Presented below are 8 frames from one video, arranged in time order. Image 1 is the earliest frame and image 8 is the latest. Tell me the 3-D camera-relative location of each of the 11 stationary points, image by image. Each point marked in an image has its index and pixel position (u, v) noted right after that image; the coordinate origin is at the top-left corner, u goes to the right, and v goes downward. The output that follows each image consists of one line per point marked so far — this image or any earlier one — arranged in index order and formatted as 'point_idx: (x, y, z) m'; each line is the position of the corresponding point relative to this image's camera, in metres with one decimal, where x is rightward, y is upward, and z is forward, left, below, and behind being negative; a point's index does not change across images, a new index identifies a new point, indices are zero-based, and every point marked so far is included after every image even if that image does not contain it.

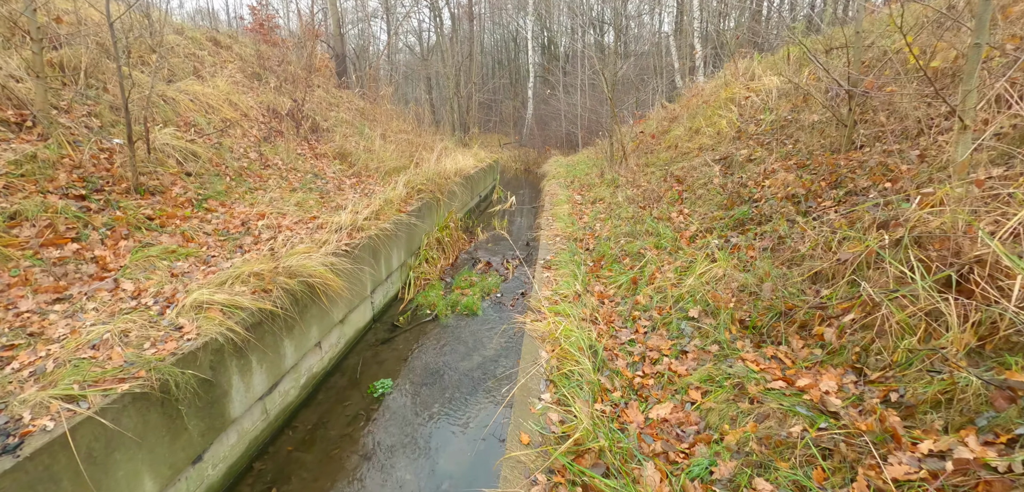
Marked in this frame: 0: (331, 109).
0: (-5.1, +3.8, +13.3) m
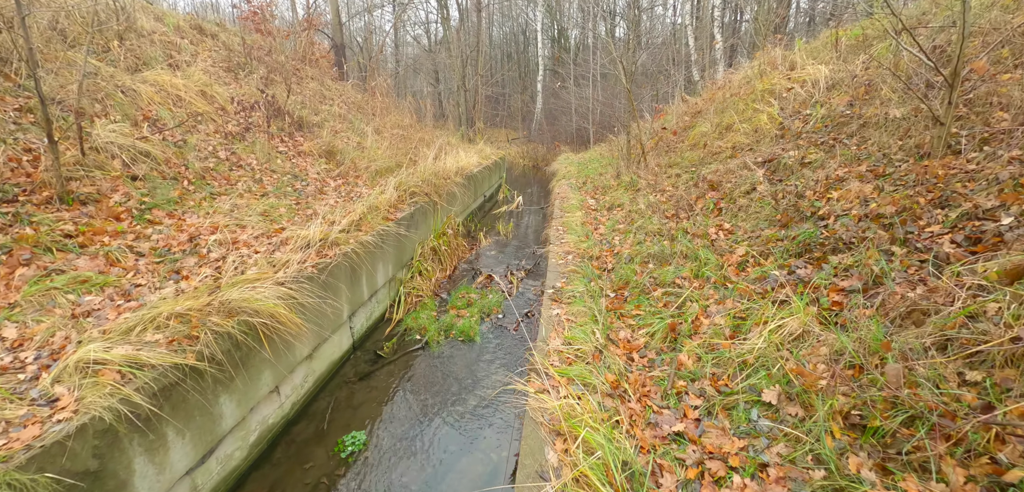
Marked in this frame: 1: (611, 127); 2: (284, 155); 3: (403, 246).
0: (-4.9, +3.7, +12.3) m
1: (+4.0, +4.7, +18.8) m
2: (-4.0, +1.6, +8.4) m
3: (-1.6, 0.0, +7.1) m
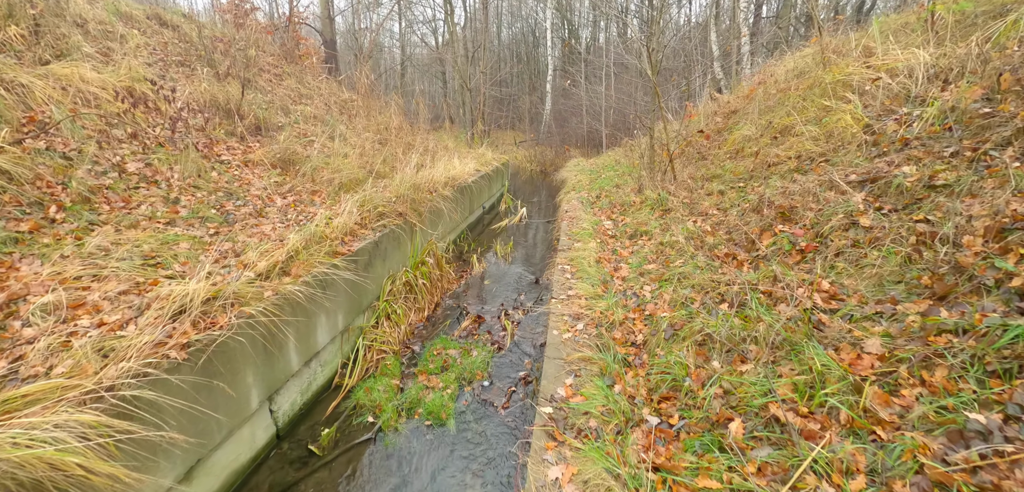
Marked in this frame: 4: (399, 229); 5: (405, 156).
0: (-4.8, +3.2, +10.7) m
1: (+4.1, +4.2, +17.0) m
2: (-4.1, +1.1, +6.7) m
3: (-1.7, -0.5, +5.4) m
4: (-1.5, +0.2, +6.4) m
5: (-2.1, +1.8, +9.5) m
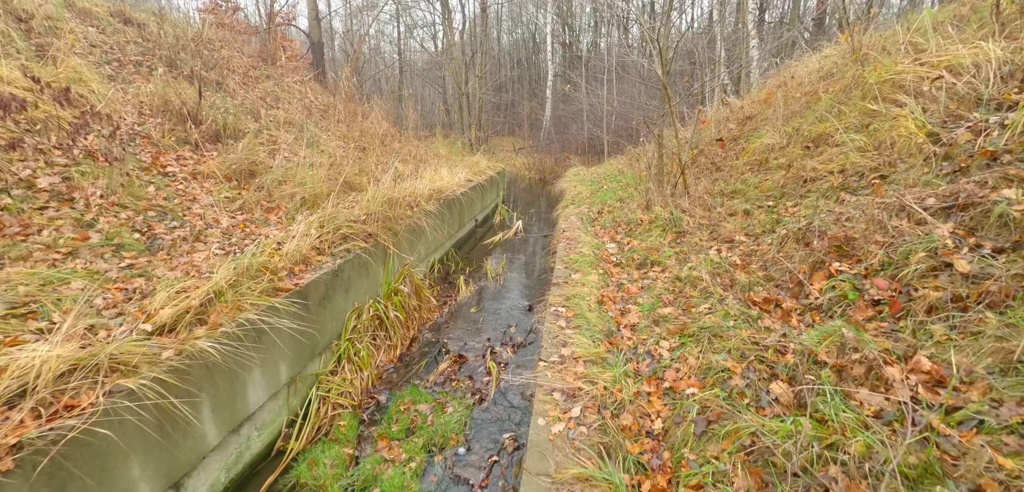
0: (-5.0, +2.9, +9.8) m
1: (+4.0, +3.7, +16.1) m
2: (-4.2, +0.8, +5.8) m
3: (-1.9, -0.8, +4.4) m
4: (-1.7, -0.1, +5.4) m
5: (-2.3, +1.4, +8.5) m
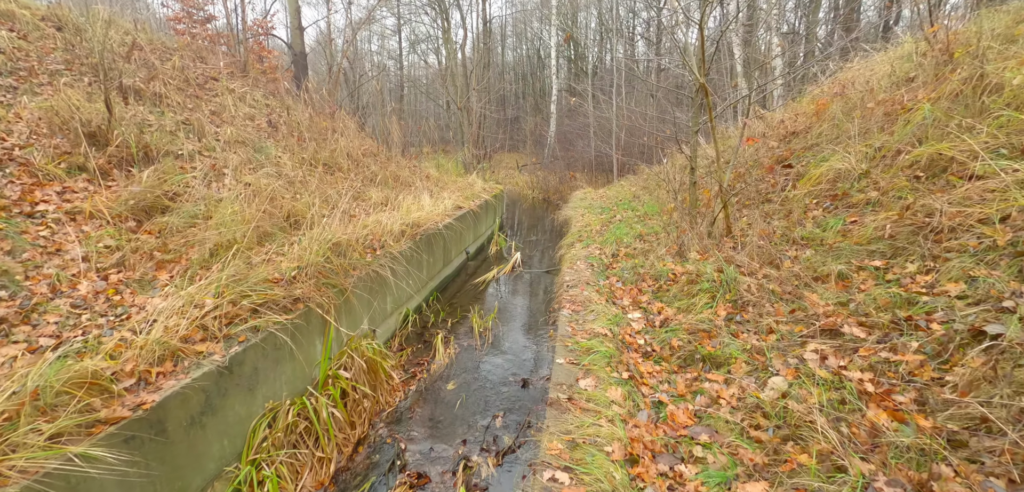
0: (-5.1, +2.2, +8.3) m
1: (+4.0, +2.8, +14.5) m
2: (-4.4, +0.2, +4.3) m
3: (-2.0, -1.3, +2.8) m
4: (-1.8, -0.7, +3.8) m
5: (-2.4, +0.7, +7.0) m
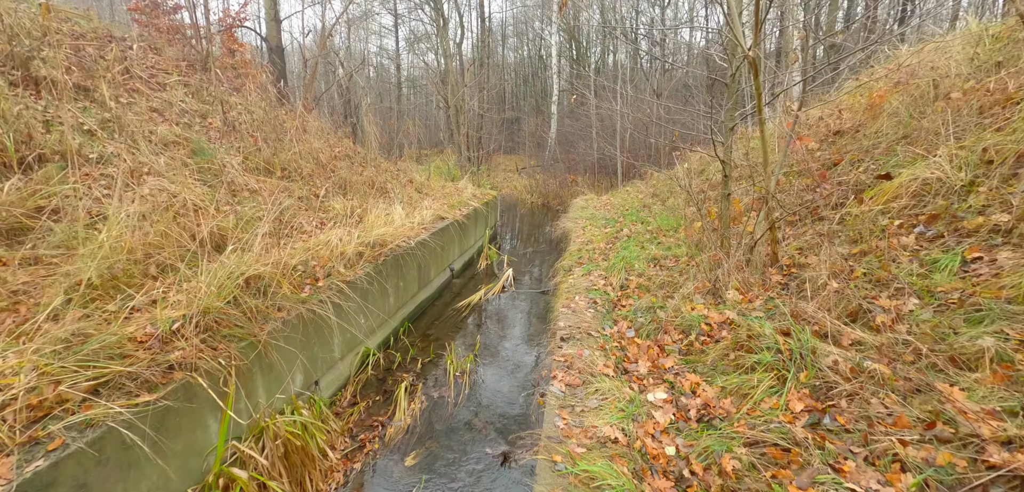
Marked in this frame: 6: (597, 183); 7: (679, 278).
0: (-5.2, +1.9, +7.1) m
1: (+3.9, +2.5, +13.3) m
2: (-4.6, -0.1, +3.1) m
3: (-2.2, -1.6, +1.6) m
4: (-2.0, -0.9, +2.6) m
5: (-2.6, +0.5, +5.8) m
6: (+2.8, +2.1, +15.5) m
7: (+1.6, -0.3, +4.5) m
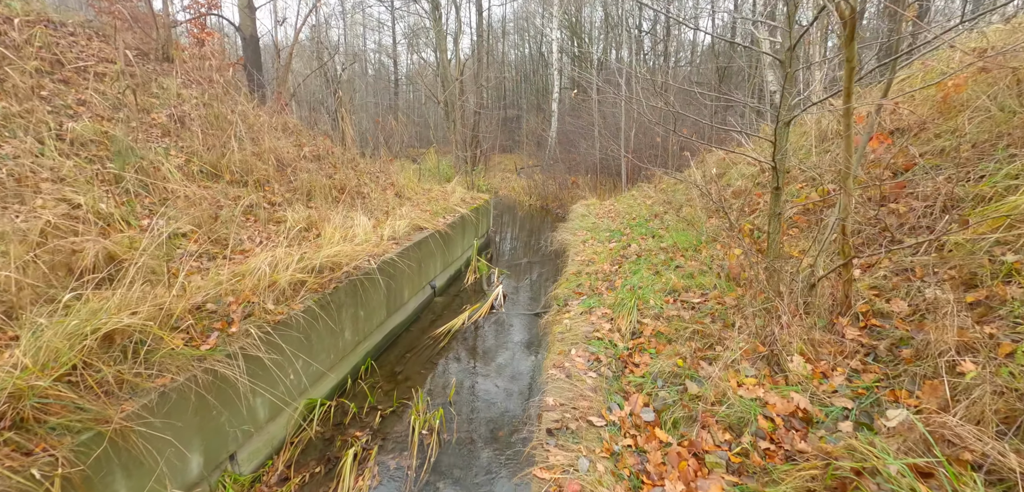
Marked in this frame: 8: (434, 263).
0: (-5.4, +1.7, +6.1) m
1: (+3.8, +2.3, +12.2) m
2: (-4.7, -0.3, +2.0) m
3: (-2.4, -1.8, +0.5) m
4: (-2.2, -1.2, +1.6) m
5: (-2.7, +0.3, +4.7) m
6: (+2.7, +1.9, +14.4) m
7: (+1.4, -0.5, +3.4) m
8: (-1.2, -0.3, +7.0) m
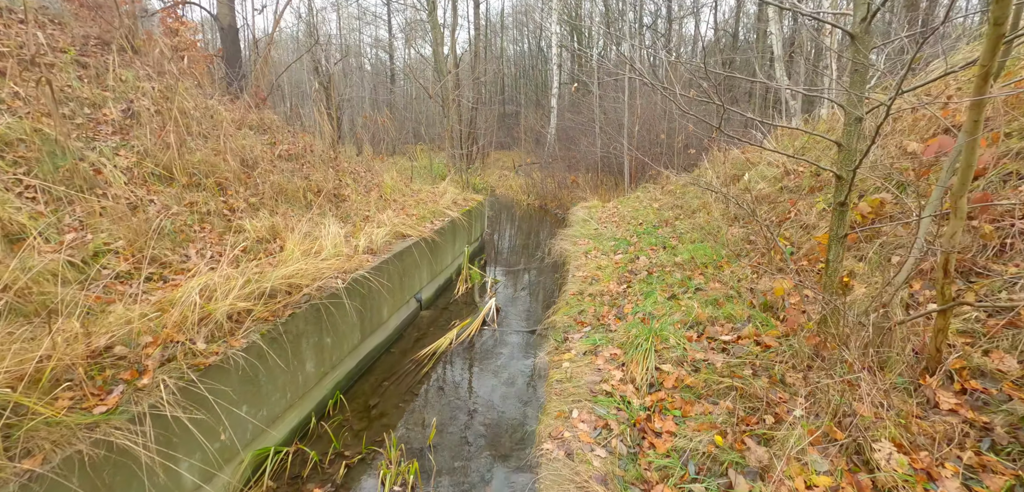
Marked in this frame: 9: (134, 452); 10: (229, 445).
0: (-5.5, +1.5, +5.4) m
1: (+3.7, +2.2, +11.5) m
2: (-4.8, -0.5, +1.3) m
3: (-2.5, -2.0, -0.1) m
4: (-2.3, -1.4, +0.9) m
5: (-2.8, +0.1, +4.0) m
6: (+2.6, +1.8, +13.7) m
7: (+1.3, -0.6, +2.7) m
8: (-1.2, -0.4, +6.3) m
9: (-1.9, -1.1, +2.4) m
10: (-1.9, -1.3, +3.0) m
